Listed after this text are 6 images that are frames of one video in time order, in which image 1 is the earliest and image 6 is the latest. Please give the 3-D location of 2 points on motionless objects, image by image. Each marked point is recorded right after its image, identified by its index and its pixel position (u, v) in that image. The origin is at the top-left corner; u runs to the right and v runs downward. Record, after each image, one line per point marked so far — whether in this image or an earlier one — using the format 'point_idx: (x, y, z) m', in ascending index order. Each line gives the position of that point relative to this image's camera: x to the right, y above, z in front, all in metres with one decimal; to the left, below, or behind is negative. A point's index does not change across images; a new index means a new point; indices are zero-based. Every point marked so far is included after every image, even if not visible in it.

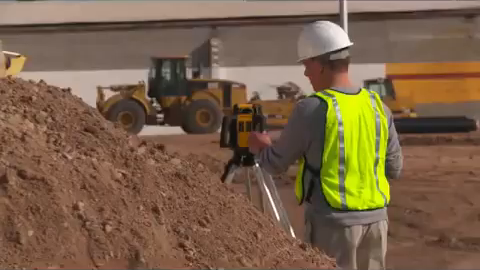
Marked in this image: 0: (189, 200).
0: (-0.3, -0.4, +6.5) m
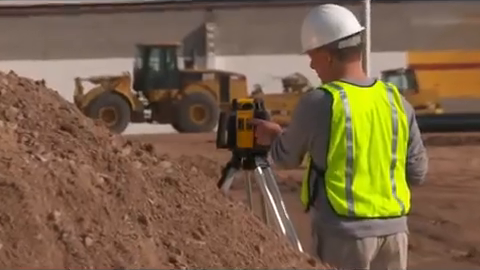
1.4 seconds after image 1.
0: (-0.3, -0.4, +5.7) m
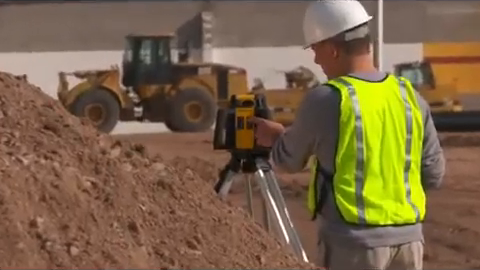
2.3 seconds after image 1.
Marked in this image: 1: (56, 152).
0: (-0.3, -0.4, +5.3) m
1: (-0.9, -0.1, +5.2) m
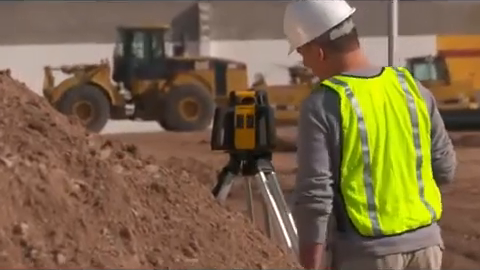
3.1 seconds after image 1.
0: (-0.3, -0.4, +4.9) m
1: (-0.9, -0.1, +4.8) m
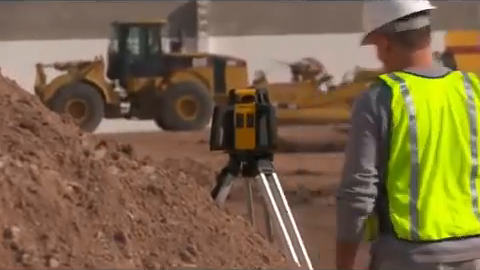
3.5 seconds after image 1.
0: (-0.3, -0.4, +4.7) m
1: (-0.9, -0.1, +4.6) m
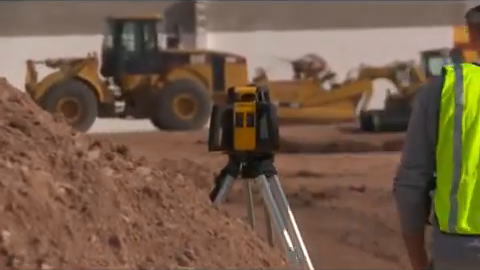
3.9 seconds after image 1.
0: (-0.3, -0.4, +4.5) m
1: (-0.9, -0.1, +4.5) m
